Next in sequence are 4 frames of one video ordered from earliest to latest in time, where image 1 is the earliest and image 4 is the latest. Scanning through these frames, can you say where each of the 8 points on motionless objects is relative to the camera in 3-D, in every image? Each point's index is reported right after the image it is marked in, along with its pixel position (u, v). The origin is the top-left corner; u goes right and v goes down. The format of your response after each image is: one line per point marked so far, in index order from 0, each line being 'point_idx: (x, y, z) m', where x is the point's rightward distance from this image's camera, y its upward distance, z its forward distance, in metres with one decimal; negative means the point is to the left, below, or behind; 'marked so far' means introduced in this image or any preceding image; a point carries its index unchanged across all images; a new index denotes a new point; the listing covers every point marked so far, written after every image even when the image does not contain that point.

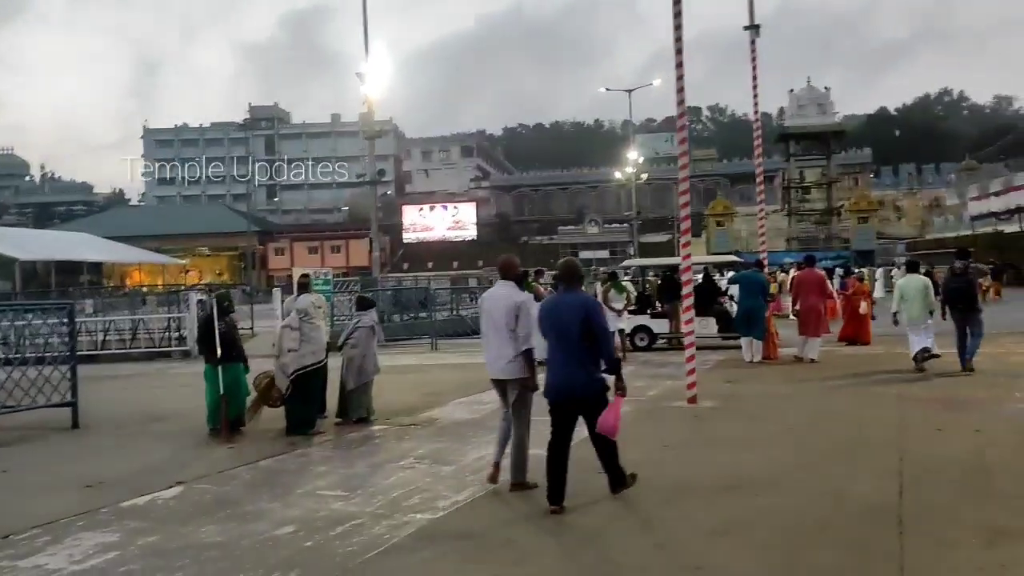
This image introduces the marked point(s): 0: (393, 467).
0: (-1.0, -1.5, +7.3) m
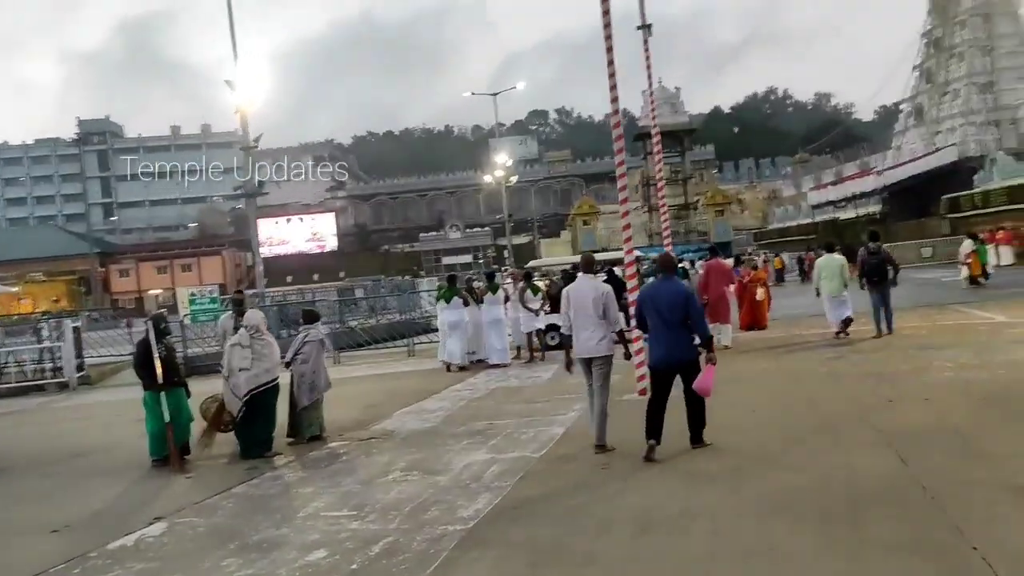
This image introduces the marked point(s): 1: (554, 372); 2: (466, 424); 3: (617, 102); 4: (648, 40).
0: (-1.0, -1.6, +7.0) m
1: (+0.7, -1.5, +14.9) m
2: (-0.5, -1.6, +9.8) m
3: (+1.4, +2.4, +11.1) m
4: (+3.0, +5.5, +18.9) m
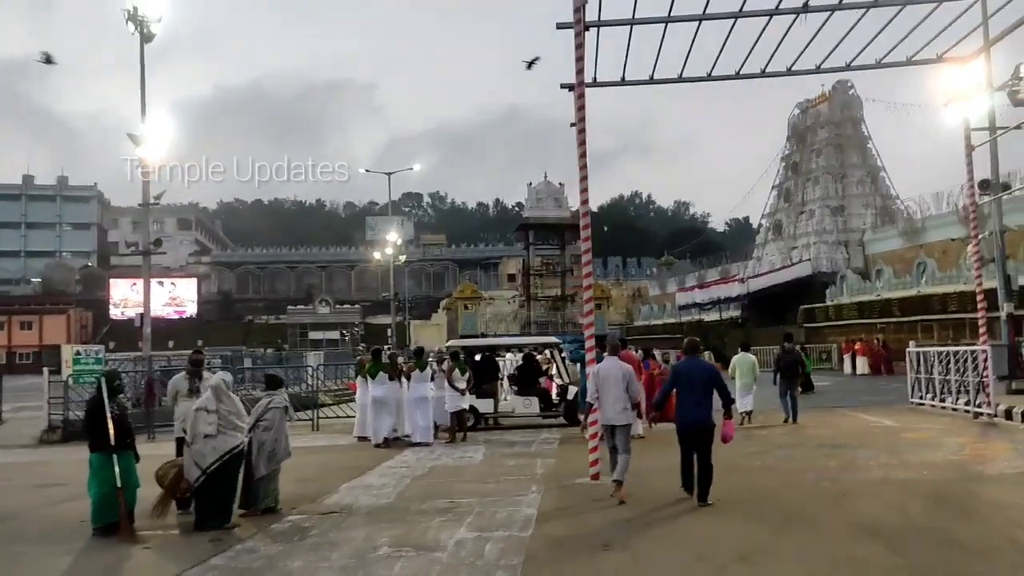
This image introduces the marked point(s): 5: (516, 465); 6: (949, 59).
0: (-1.1, -2.1, +6.8) m
1: (-0.5, -2.9, +14.8) m
2: (-1.0, -2.4, +9.6) m
3: (+1.0, +1.3, +11.6) m
4: (+1.6, +3.5, +19.8) m
5: (+0.1, -2.7, +13.0) m
6: (+8.7, +4.6, +17.0) m
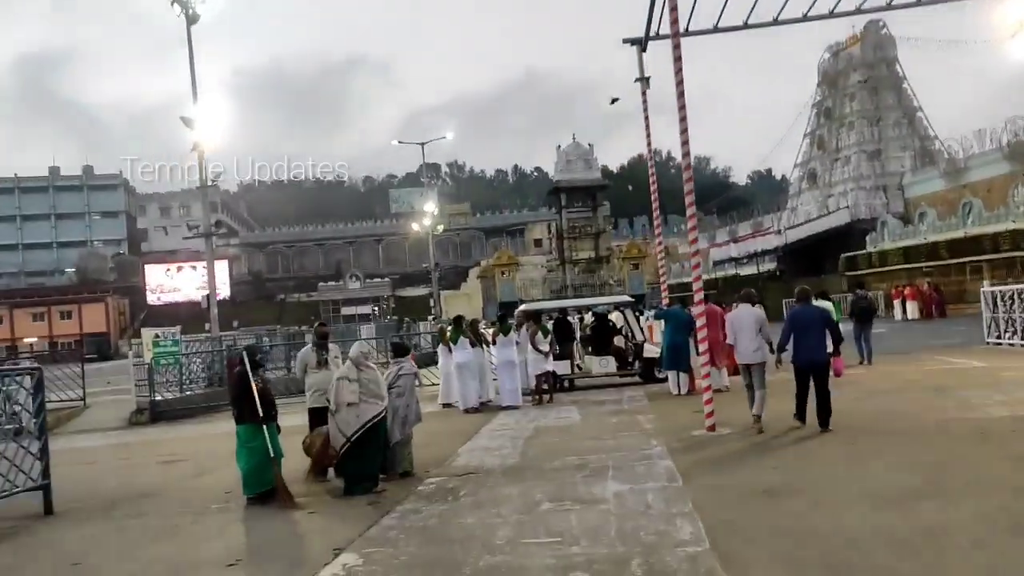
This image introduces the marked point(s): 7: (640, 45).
0: (+0.3, -1.8, +7.0) m
1: (+1.2, -2.2, +15.0) m
2: (+0.5, -2.0, +9.8) m
3: (+2.3, +1.9, +11.5) m
4: (+3.1, +4.5, +19.6) m
5: (+1.7, -2.1, +13.1) m
6: (+10.0, +5.8, +16.5) m
7: (+2.9, +5.6, +19.6) m
